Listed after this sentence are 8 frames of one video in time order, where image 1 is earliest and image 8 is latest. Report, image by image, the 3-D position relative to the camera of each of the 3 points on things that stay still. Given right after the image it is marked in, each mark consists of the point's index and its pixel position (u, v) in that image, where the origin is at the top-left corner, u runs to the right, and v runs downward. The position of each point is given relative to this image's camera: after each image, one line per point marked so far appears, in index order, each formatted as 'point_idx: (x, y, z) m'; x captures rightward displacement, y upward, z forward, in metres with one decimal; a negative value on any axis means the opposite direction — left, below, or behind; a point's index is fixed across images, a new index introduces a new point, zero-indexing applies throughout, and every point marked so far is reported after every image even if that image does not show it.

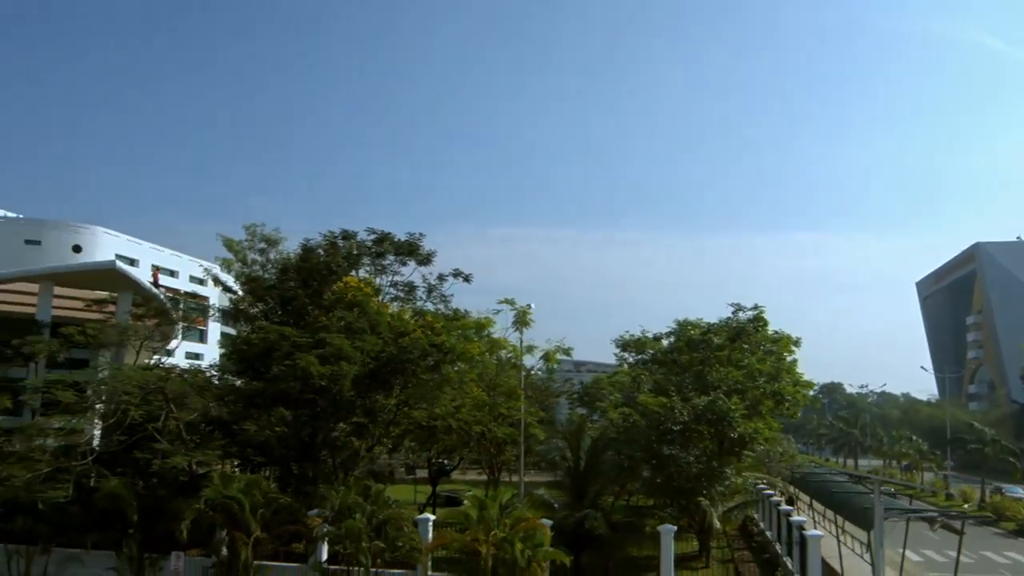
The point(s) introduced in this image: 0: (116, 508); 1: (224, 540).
0: (-9.0, -5.0, +18.6) m
1: (-6.4, -5.6, +18.1) m
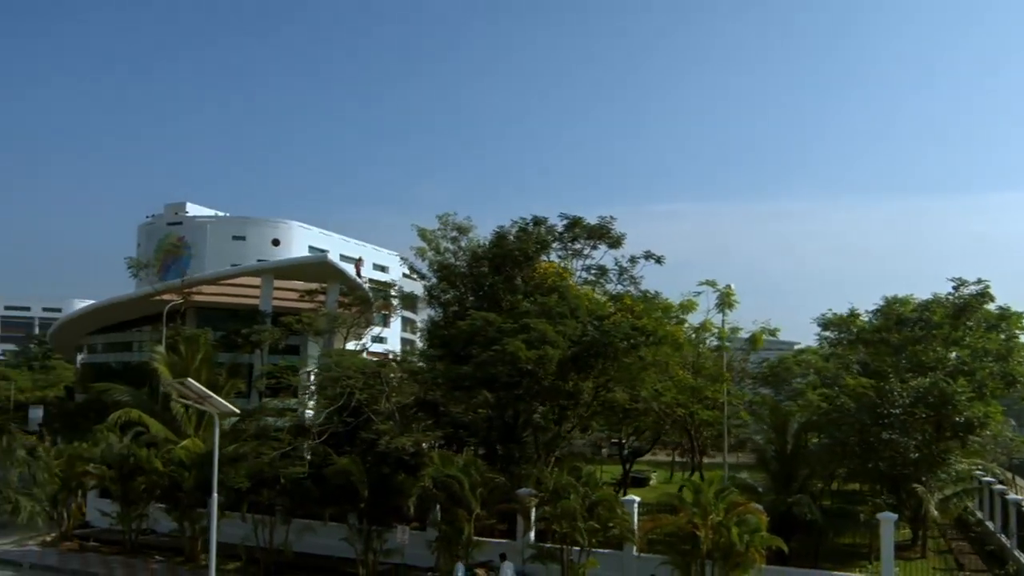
0: (-4.0, -4.8, +20.1) m
1: (-1.6, -5.4, +19.1) m
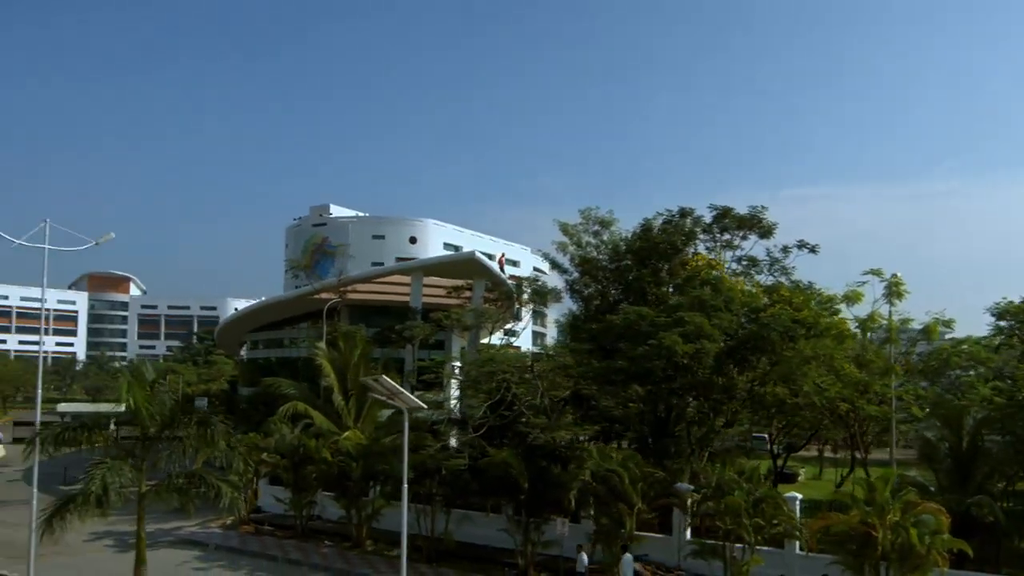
0: (-0.1, -4.7, +20.5) m
1: (+2.2, -5.2, +19.3) m
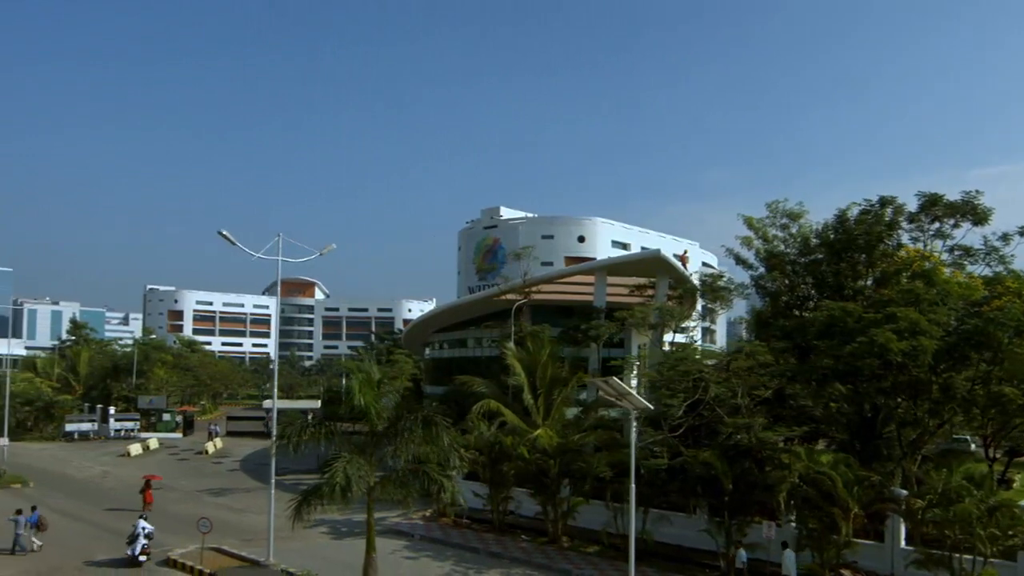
0: (+4.9, -4.7, +20.2) m
1: (+6.9, -5.1, +18.6) m
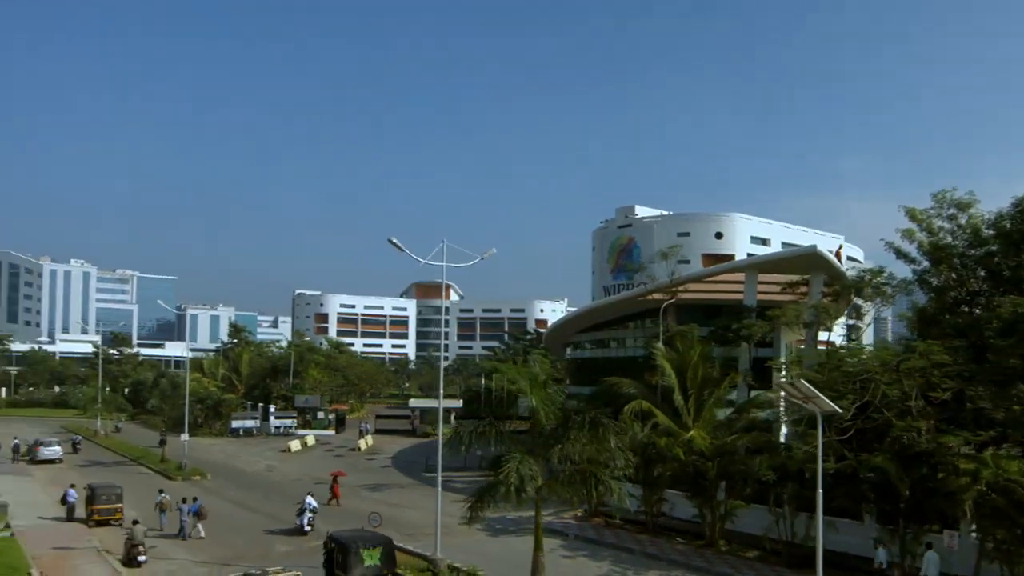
0: (+8.8, -4.6, +19.4) m
1: (+10.6, -5.0, +17.4) m
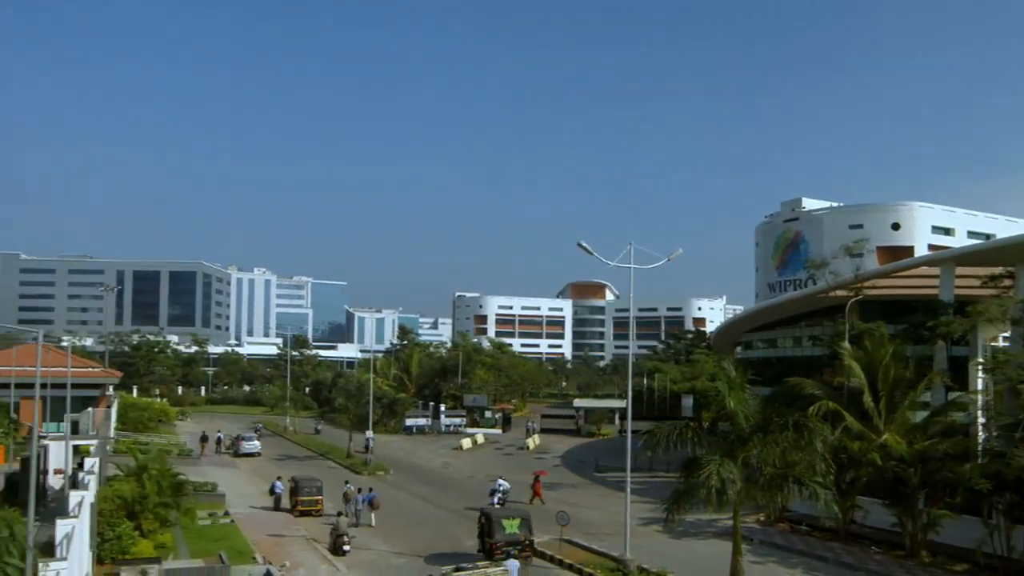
0: (+13.1, -4.4, +17.6) m
1: (+14.5, -4.9, +15.3) m
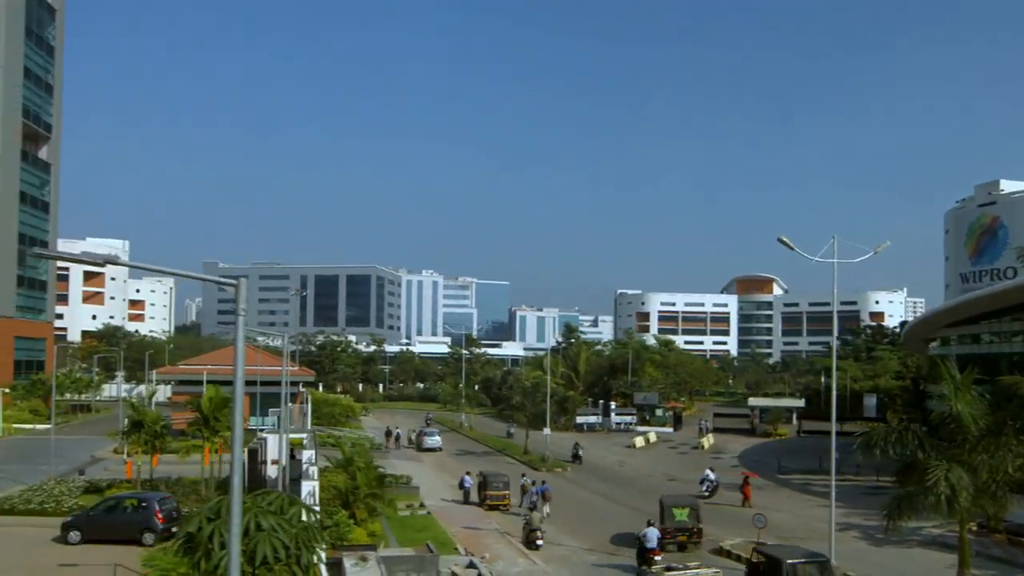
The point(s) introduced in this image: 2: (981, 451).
0: (+17.2, -4.1, +15.0) m
1: (+18.2, -4.6, +12.5) m
2: (+8.7, -3.0, +15.1) m
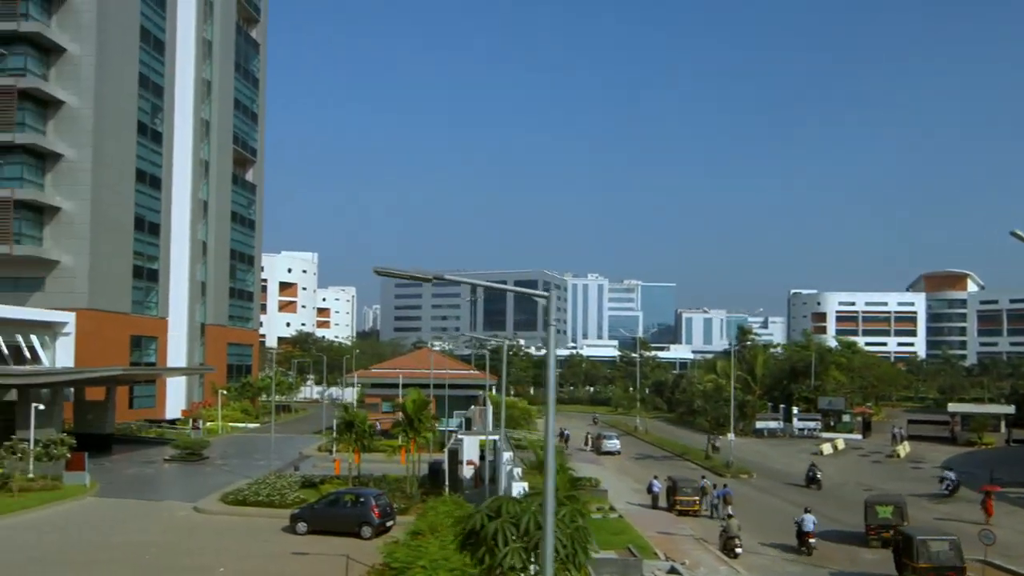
0: (+20.8, -3.9, +11.6) m
1: (+21.3, -4.3, +8.9) m
2: (+12.5, -2.9, +13.4) m
